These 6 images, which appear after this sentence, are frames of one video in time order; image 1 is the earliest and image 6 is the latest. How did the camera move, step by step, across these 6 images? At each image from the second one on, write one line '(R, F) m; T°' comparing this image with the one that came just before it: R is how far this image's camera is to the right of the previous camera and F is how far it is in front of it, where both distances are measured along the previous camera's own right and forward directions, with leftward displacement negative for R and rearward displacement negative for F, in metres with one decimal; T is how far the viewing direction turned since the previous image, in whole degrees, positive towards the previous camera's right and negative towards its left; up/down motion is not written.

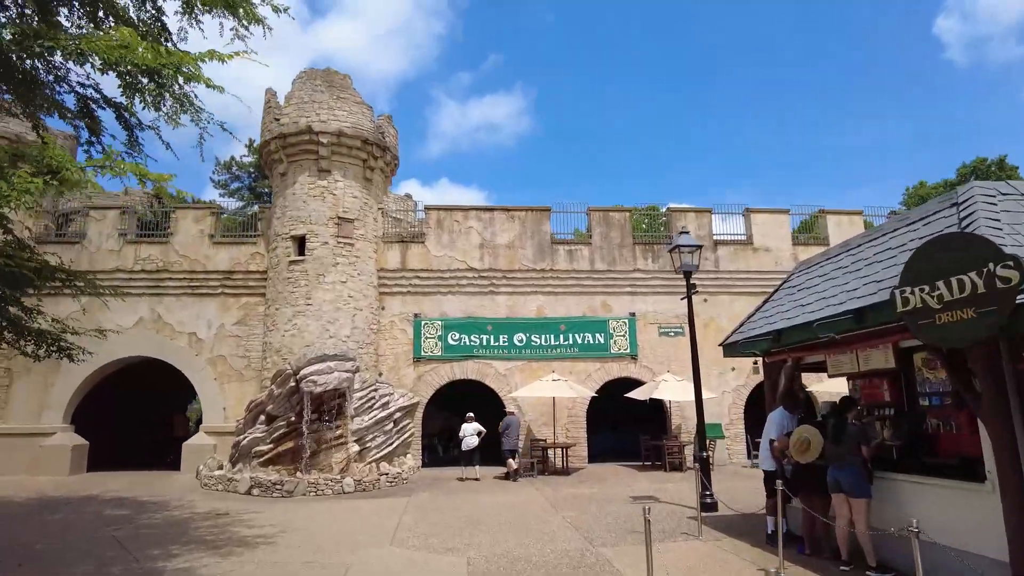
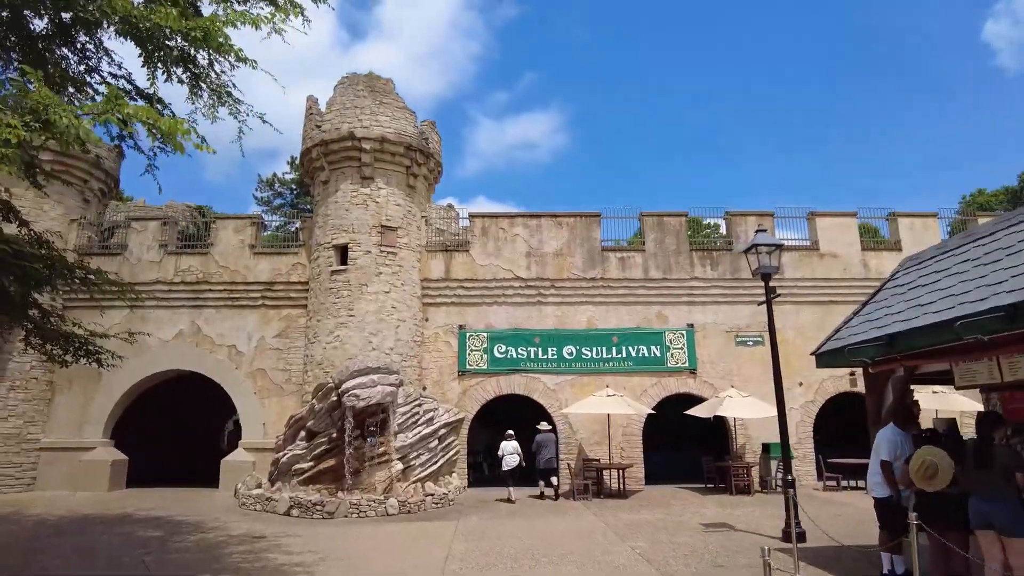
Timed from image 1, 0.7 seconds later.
(-0.2, +0.7) m; -3°
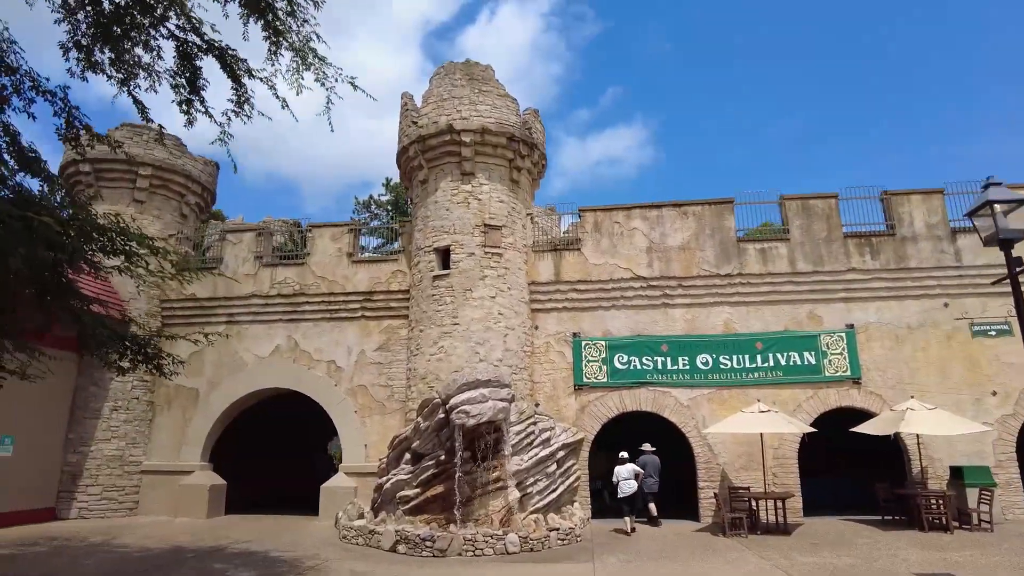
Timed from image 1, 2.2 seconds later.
(-0.6, +1.5) m; -8°
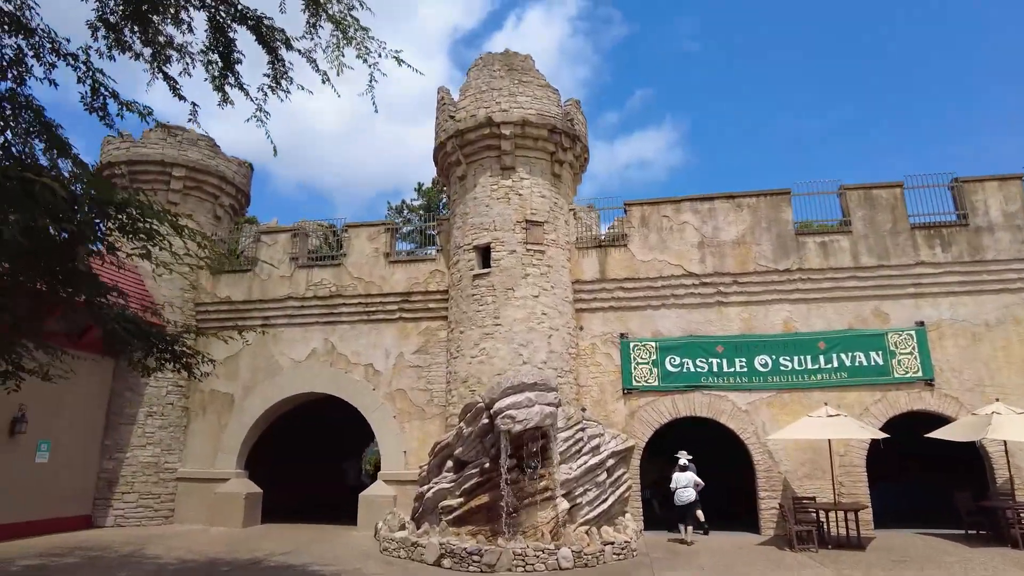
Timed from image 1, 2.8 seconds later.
(-0.2, +0.6) m; -3°
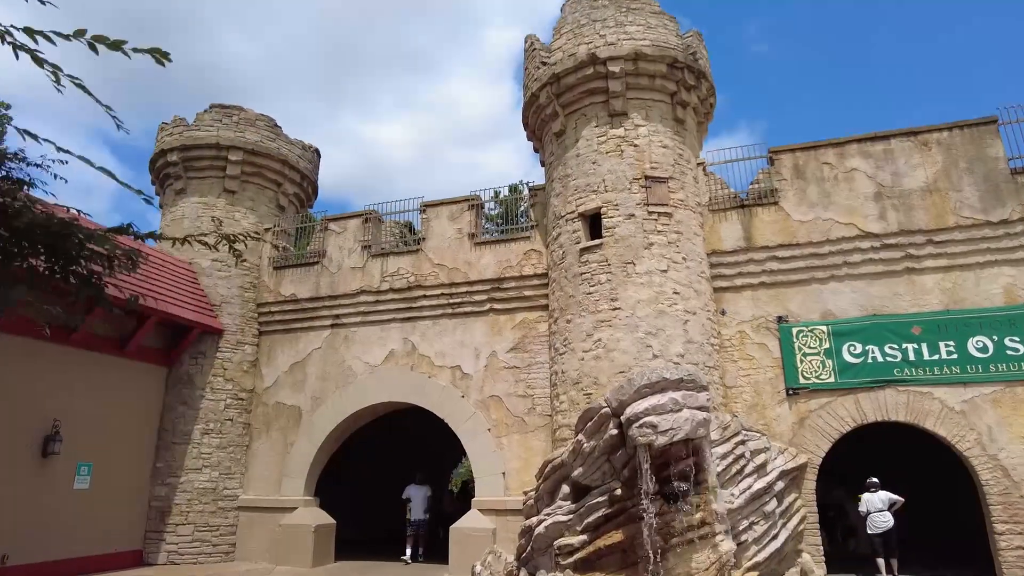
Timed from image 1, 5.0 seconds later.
(-0.6, +2.3) m; -6°
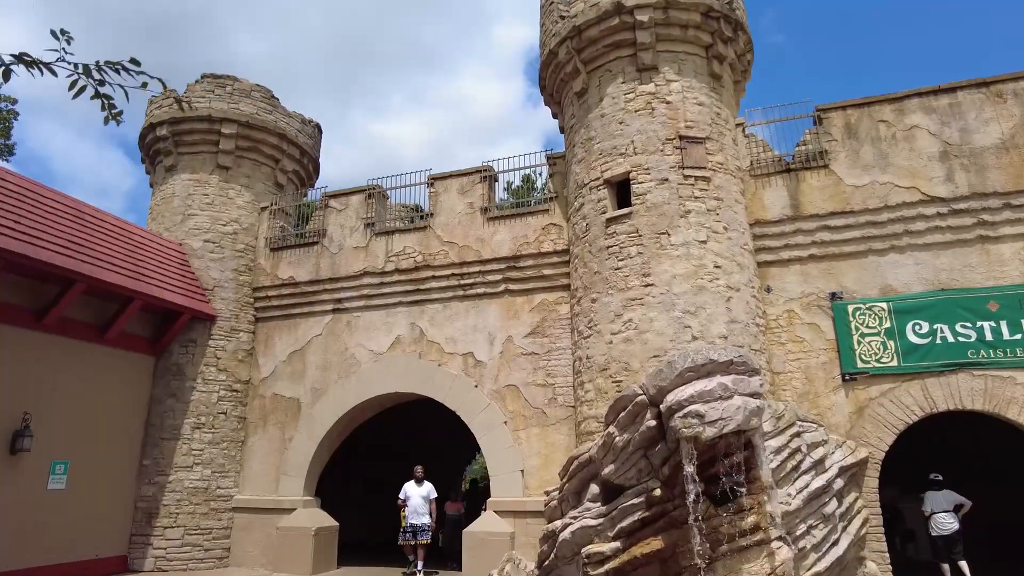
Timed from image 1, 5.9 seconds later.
(-0.1, +1.0) m; -1°
